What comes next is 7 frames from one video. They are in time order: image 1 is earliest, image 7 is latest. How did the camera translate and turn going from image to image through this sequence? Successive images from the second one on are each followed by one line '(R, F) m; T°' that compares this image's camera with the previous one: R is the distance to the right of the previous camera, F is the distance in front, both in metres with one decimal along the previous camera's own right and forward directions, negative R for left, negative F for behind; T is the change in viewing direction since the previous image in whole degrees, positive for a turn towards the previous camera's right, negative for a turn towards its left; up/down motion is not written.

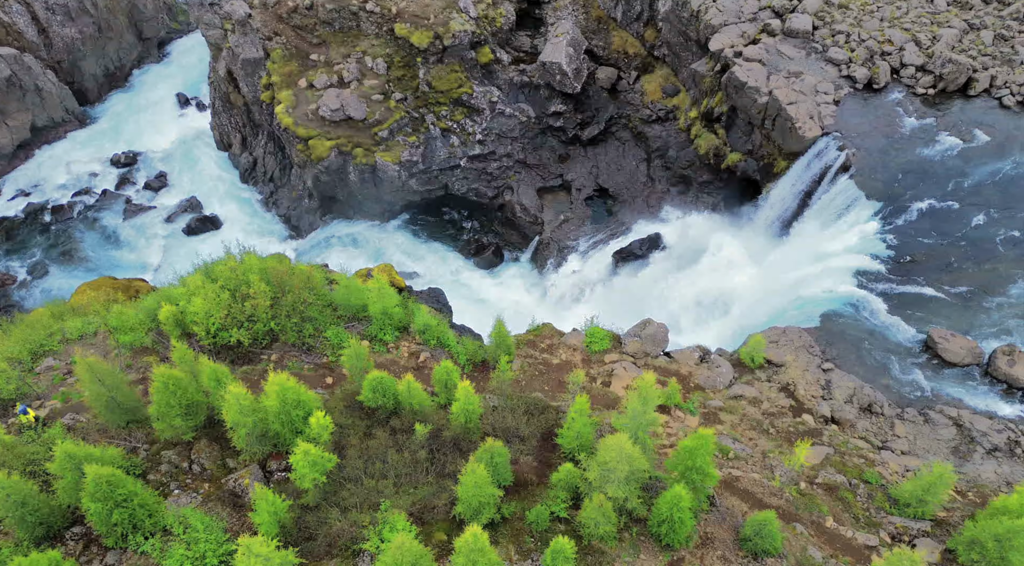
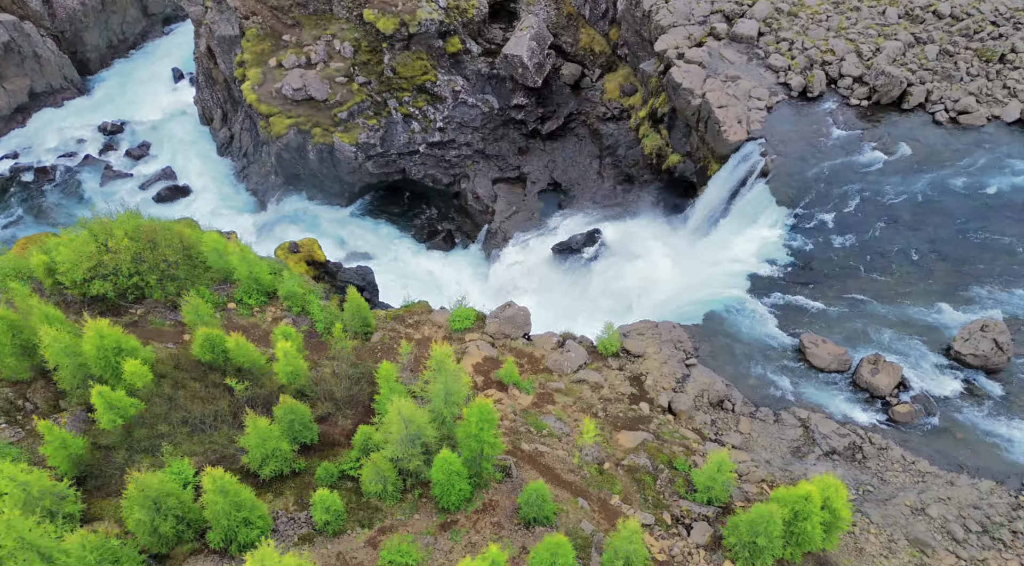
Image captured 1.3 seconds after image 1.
(+3.9, -0.4) m; -2°
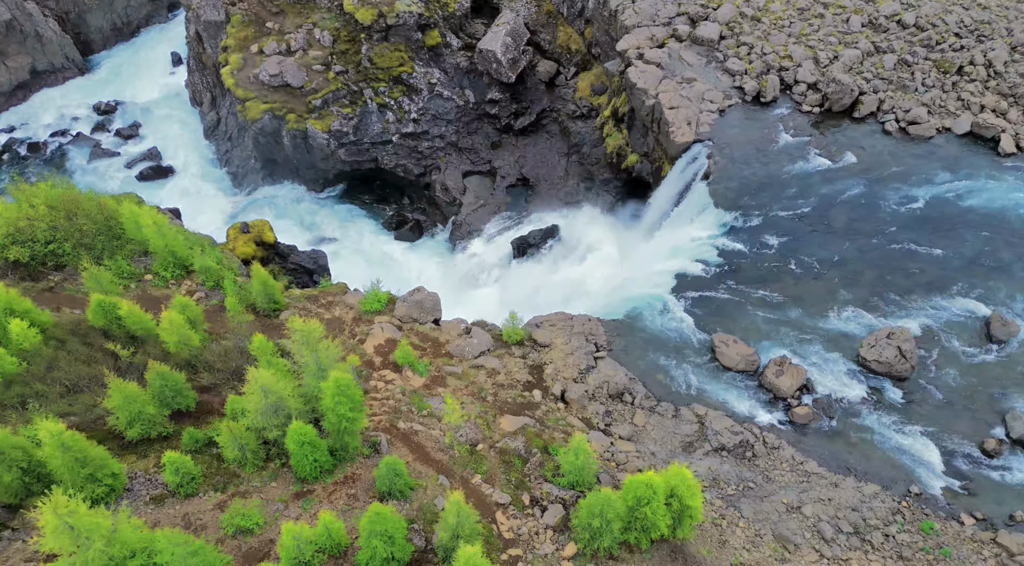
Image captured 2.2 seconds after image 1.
(+2.6, -0.3) m; -1°
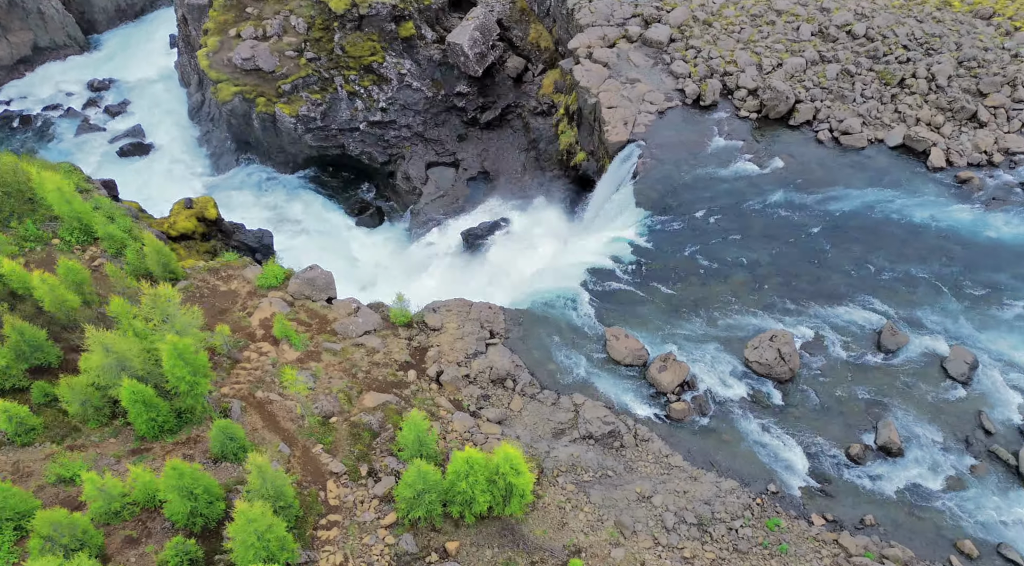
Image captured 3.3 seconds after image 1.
(+3.2, -0.4) m; -1°
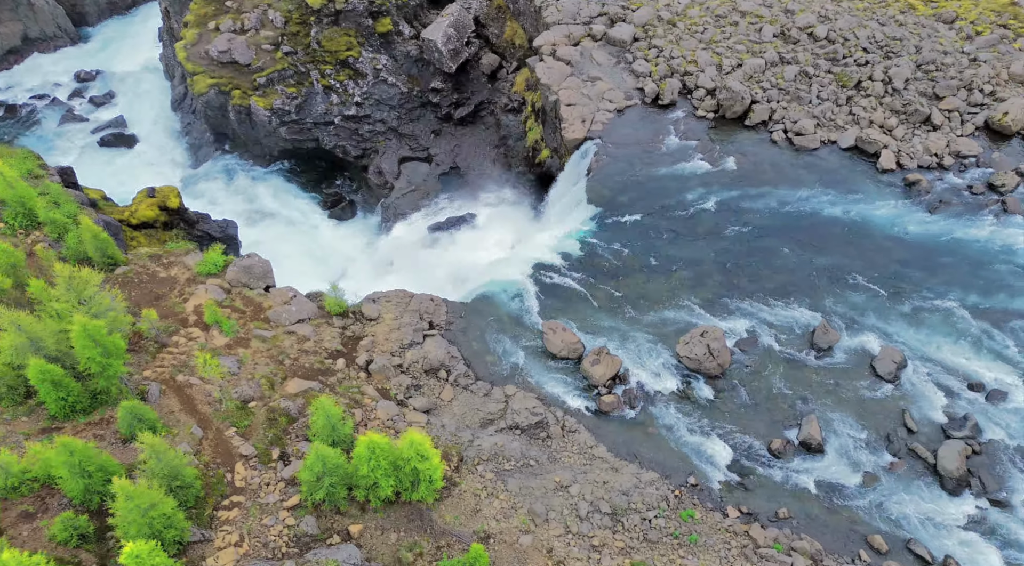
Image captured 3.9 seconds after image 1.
(+1.8, -0.2) m; 0°
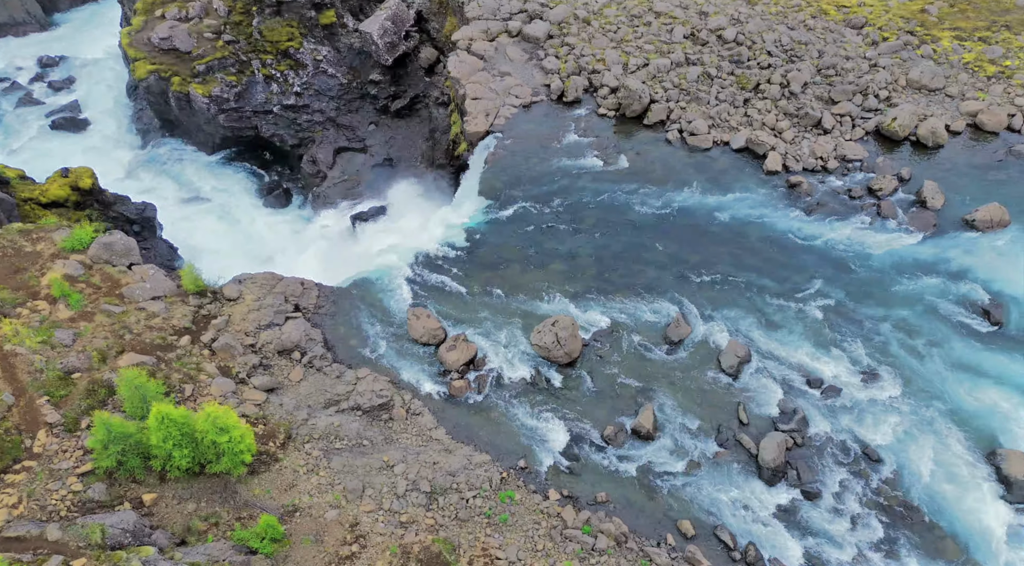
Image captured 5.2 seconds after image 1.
(+3.8, -0.4) m; 0°
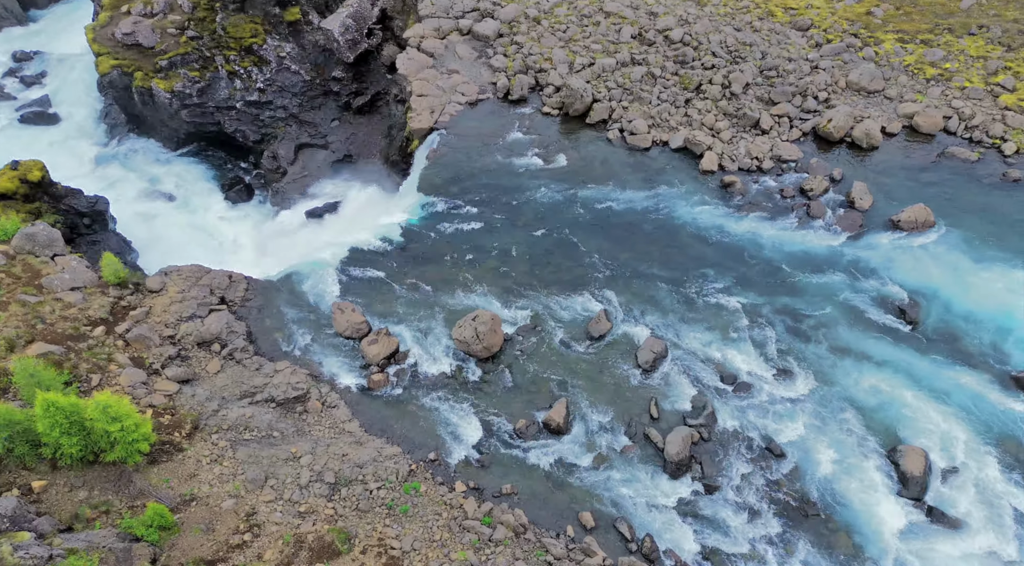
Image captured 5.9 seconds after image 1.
(+2.1, -0.2) m; 0°
